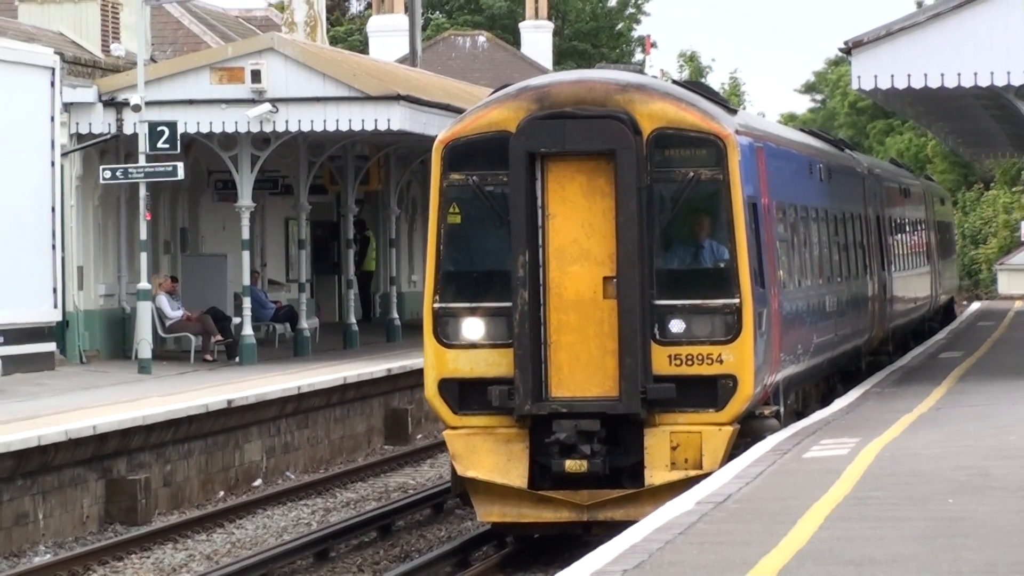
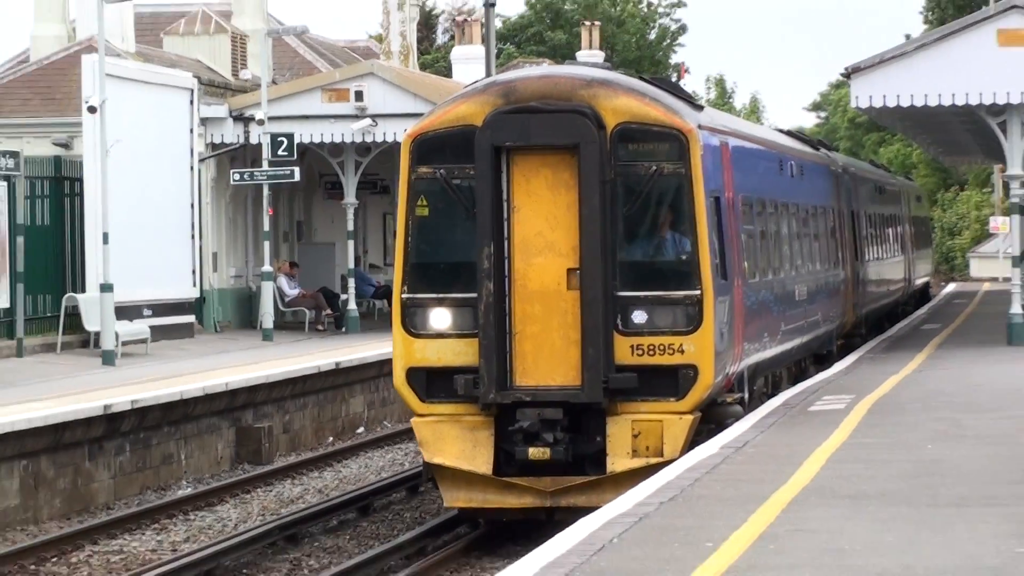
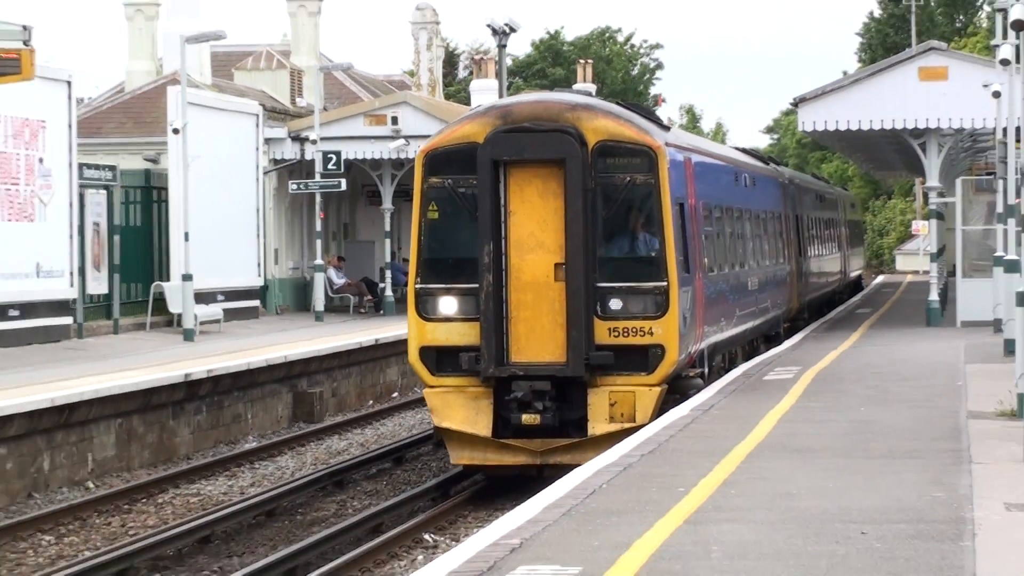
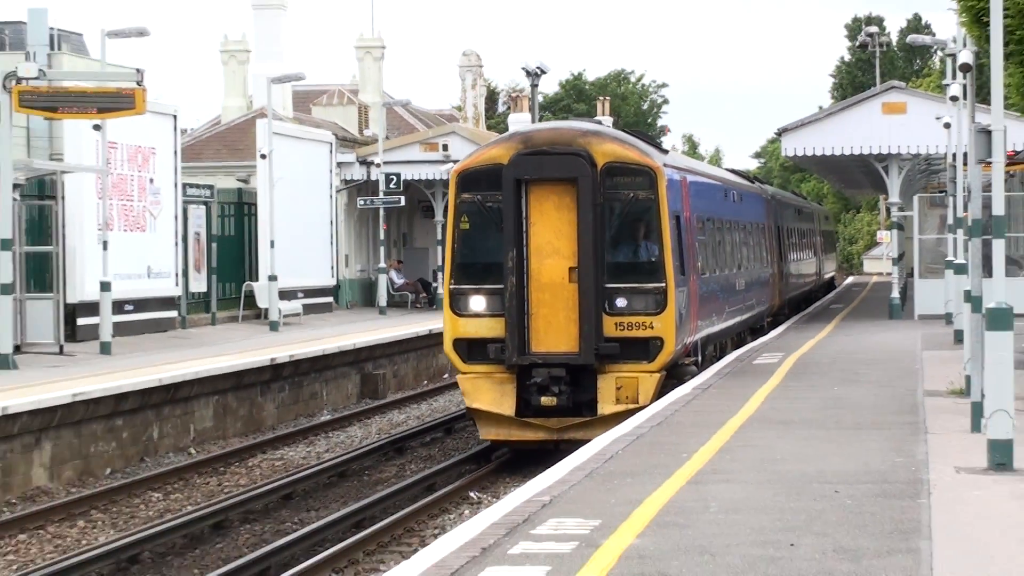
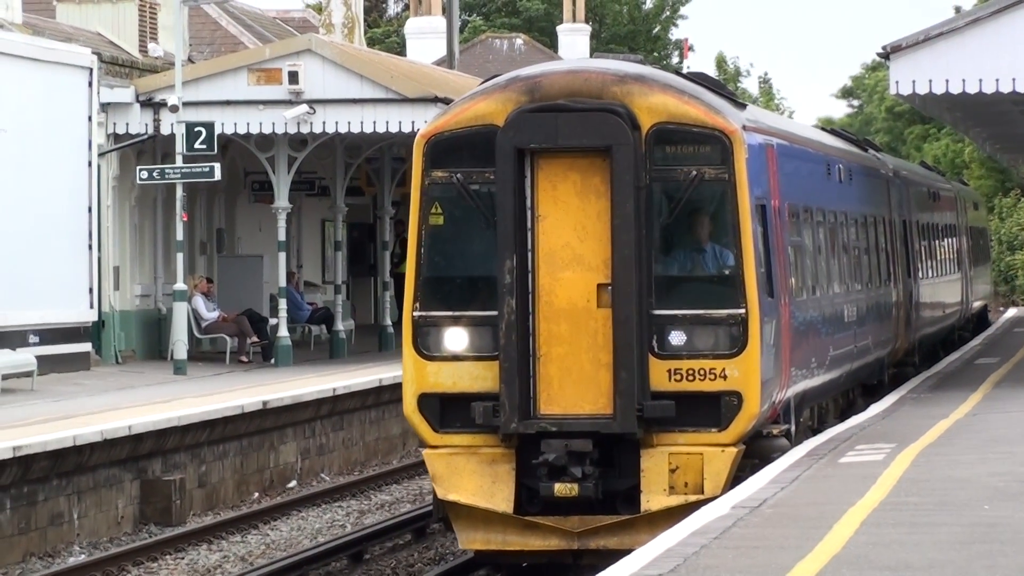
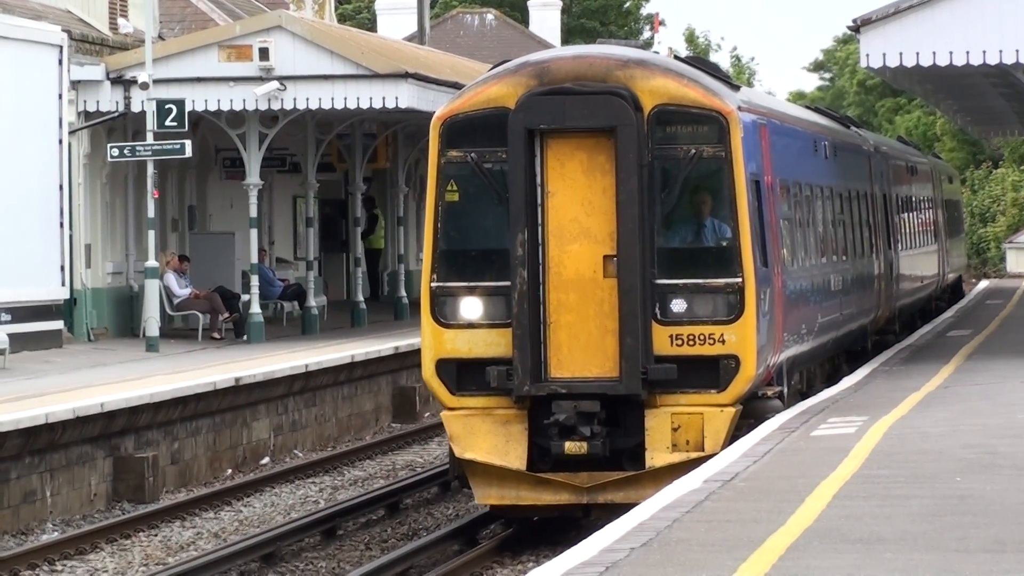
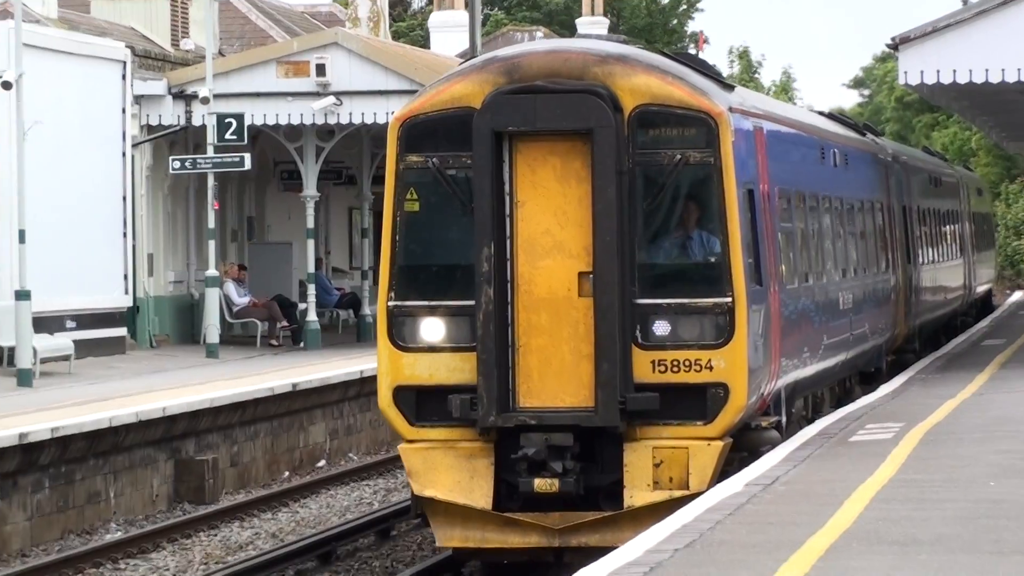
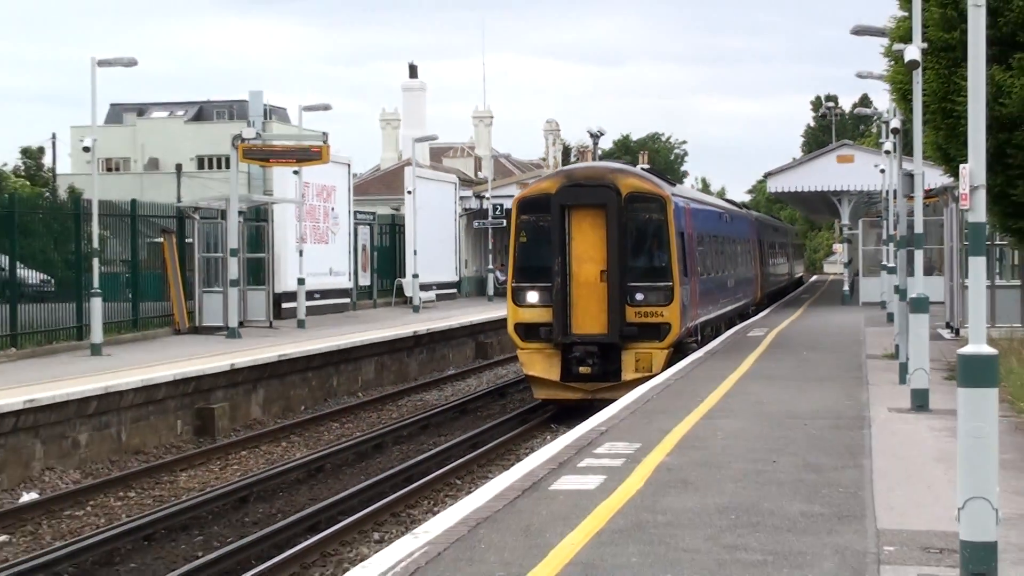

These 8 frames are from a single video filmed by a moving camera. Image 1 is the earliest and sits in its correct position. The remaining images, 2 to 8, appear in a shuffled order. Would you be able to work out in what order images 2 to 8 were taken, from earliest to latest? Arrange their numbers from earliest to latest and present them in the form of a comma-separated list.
6, 5, 7, 2, 3, 4, 8
